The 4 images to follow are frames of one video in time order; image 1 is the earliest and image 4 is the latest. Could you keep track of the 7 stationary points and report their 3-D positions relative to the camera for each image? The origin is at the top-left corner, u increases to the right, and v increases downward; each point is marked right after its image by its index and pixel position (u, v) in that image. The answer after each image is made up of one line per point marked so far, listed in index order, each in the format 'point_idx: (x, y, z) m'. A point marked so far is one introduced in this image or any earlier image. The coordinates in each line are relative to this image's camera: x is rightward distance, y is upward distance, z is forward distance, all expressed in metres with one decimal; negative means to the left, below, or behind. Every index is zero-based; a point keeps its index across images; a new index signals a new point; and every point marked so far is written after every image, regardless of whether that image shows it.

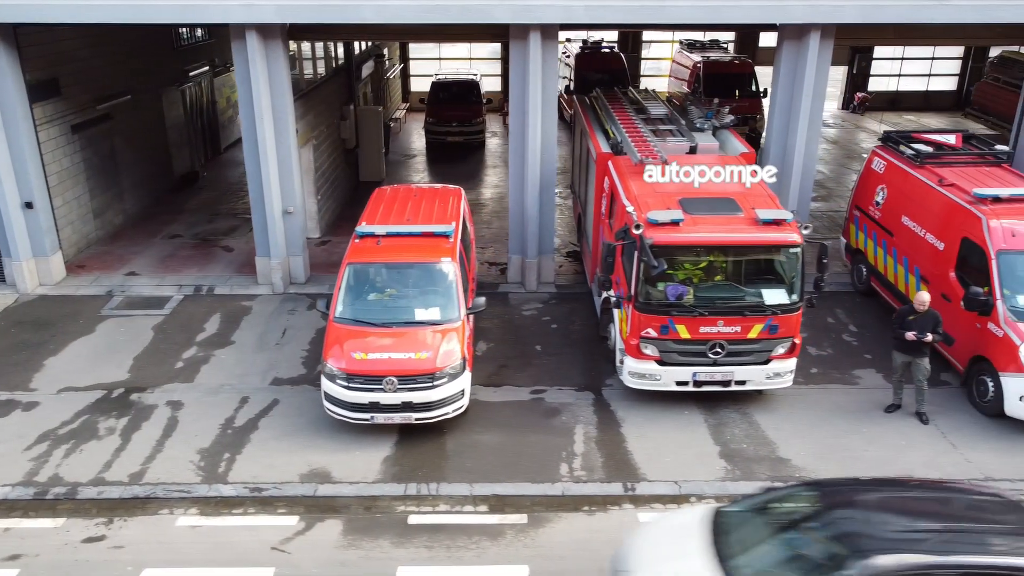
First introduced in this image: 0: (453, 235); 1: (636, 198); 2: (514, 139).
0: (-0.9, +0.8, +10.3) m
1: (+1.8, +1.3, +9.9) m
2: (0.0, +2.7, +12.3) m
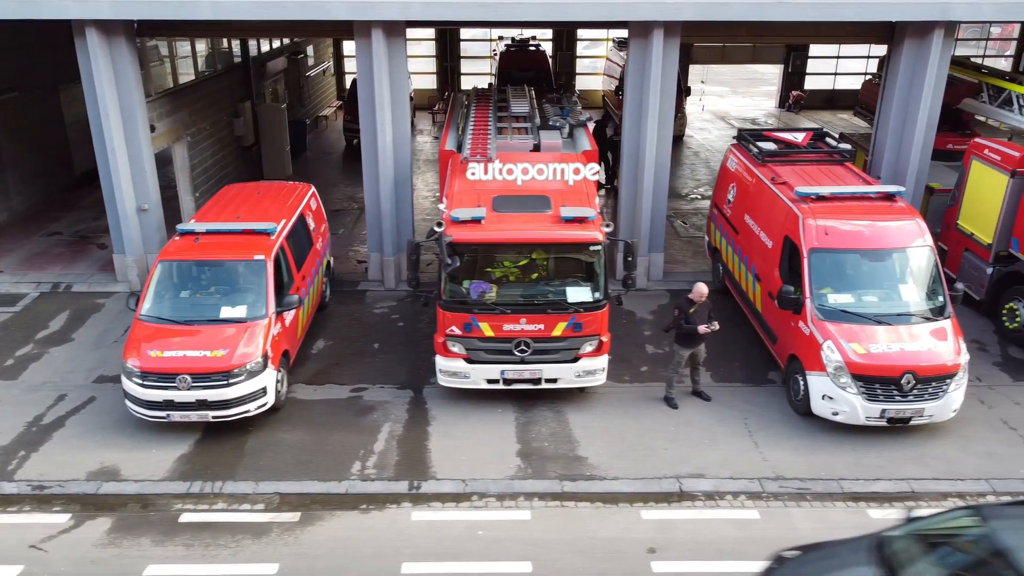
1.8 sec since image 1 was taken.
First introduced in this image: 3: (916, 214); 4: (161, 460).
0: (-3.6, +0.9, +10.3) m
1: (-0.9, +1.4, +9.9) m
2: (-2.7, +2.8, +12.3) m
3: (+6.0, +1.1, +10.0) m
4: (-4.6, -2.2, +8.8) m
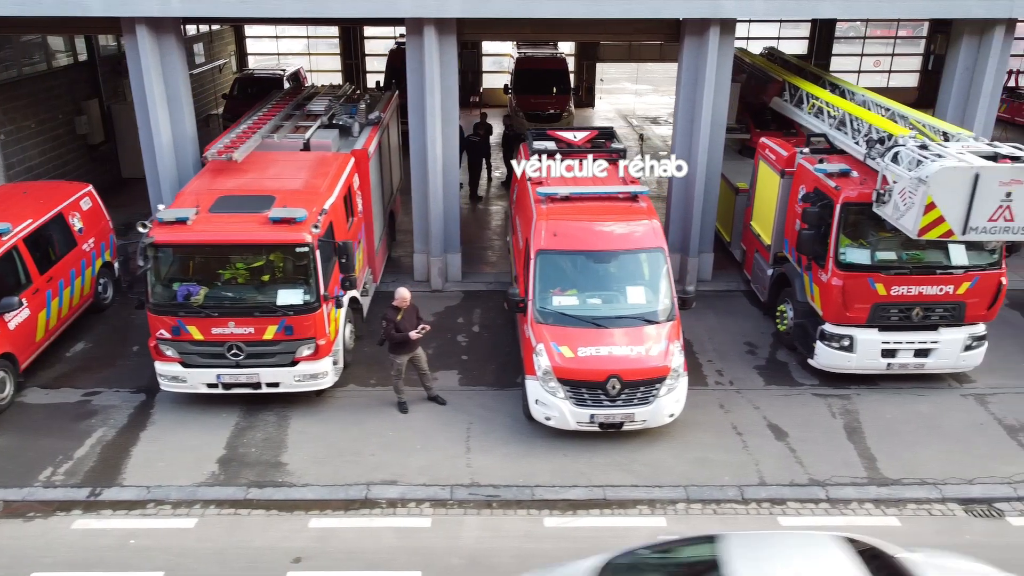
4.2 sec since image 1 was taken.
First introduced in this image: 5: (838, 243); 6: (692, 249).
0: (-7.5, +0.8, +10.1) m
1: (-4.8, +1.3, +9.7) m
2: (-6.6, +2.8, +12.1) m
3: (+2.1, +1.1, +9.9) m
4: (-8.5, -2.3, +8.6) m
5: (+4.6, +0.6, +9.5) m
6: (+3.3, +0.7, +12.5) m
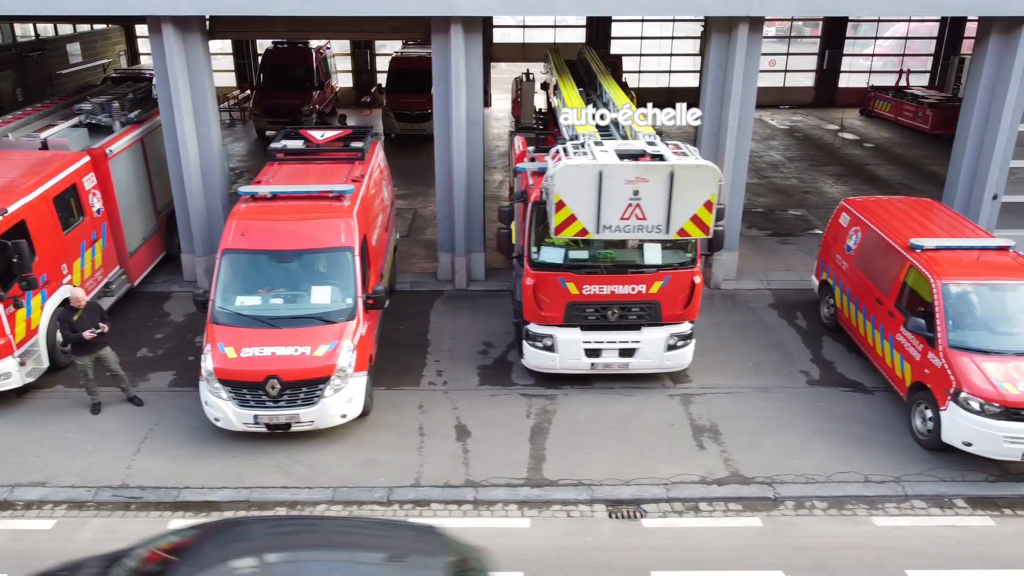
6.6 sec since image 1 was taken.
0: (-11.9, +0.8, +10.0) m
1: (-9.1, +1.3, +9.6) m
2: (-10.9, +2.8, +12.0) m
3: (-2.3, +1.1, +9.8) m
4: (-12.9, -2.3, +8.5) m
5: (+0.3, +0.6, +9.5) m
6: (-1.0, +0.7, +12.5) m
